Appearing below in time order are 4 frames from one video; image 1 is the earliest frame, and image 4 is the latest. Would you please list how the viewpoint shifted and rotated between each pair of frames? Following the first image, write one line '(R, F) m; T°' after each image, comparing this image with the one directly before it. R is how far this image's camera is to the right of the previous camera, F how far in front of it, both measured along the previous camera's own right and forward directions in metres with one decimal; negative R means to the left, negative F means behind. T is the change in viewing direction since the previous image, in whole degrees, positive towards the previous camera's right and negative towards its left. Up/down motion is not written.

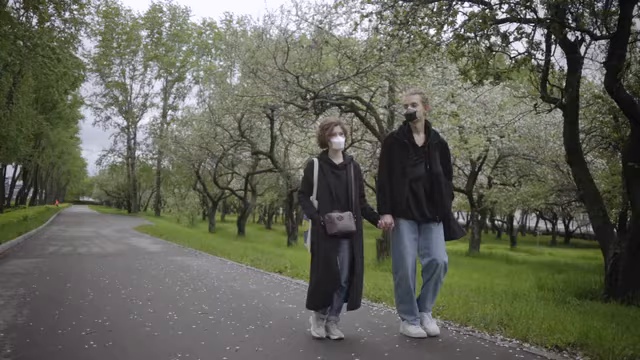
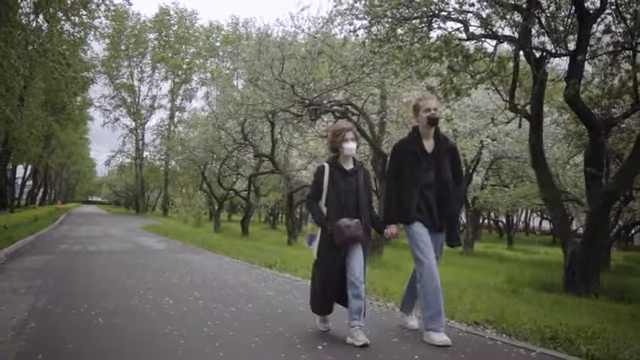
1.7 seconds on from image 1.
(+0.4, -1.1) m; -1°
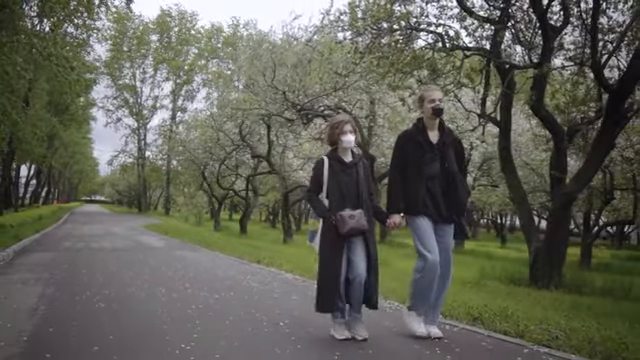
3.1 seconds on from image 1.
(+0.4, -1.0) m; 0°
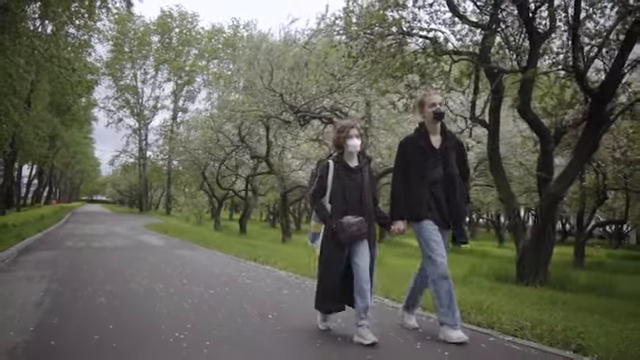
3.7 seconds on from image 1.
(+0.1, -0.4) m; 0°
